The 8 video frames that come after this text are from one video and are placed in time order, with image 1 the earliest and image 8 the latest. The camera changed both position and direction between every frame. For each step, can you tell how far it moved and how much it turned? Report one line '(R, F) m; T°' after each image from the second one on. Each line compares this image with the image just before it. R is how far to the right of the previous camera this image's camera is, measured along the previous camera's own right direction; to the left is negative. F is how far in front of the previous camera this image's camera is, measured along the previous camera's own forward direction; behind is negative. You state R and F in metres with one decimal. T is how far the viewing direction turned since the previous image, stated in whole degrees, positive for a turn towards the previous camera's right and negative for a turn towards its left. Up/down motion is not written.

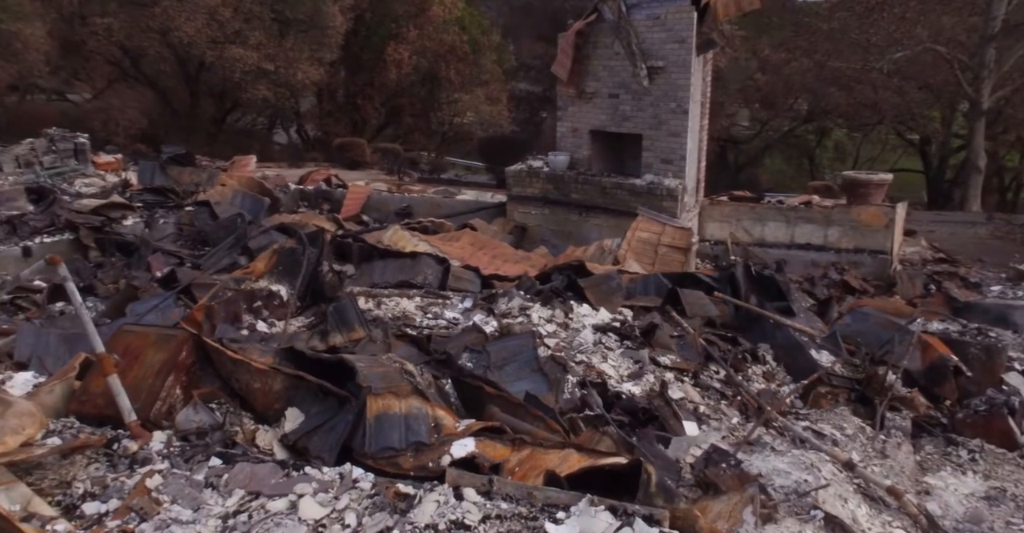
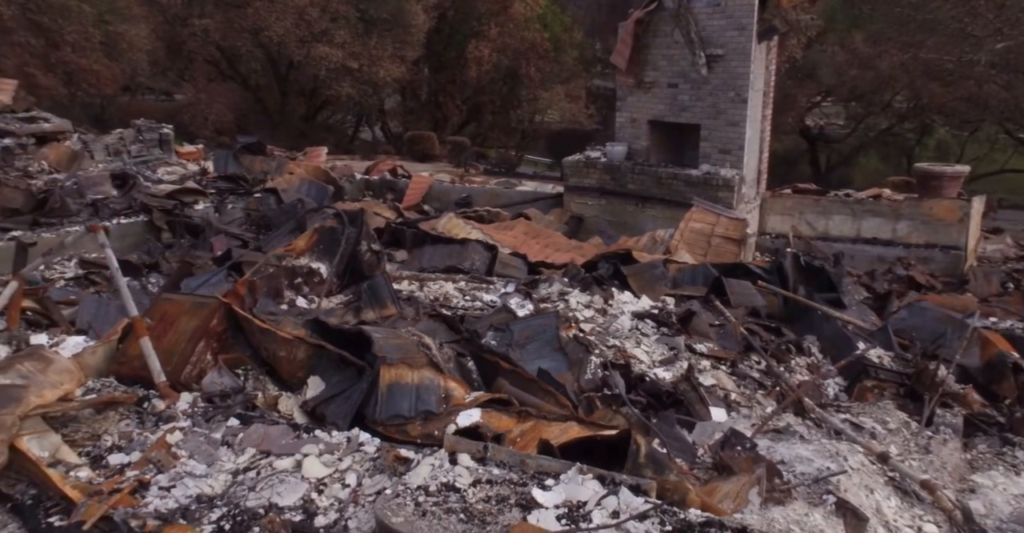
(+0.2, 0.0) m; -6°
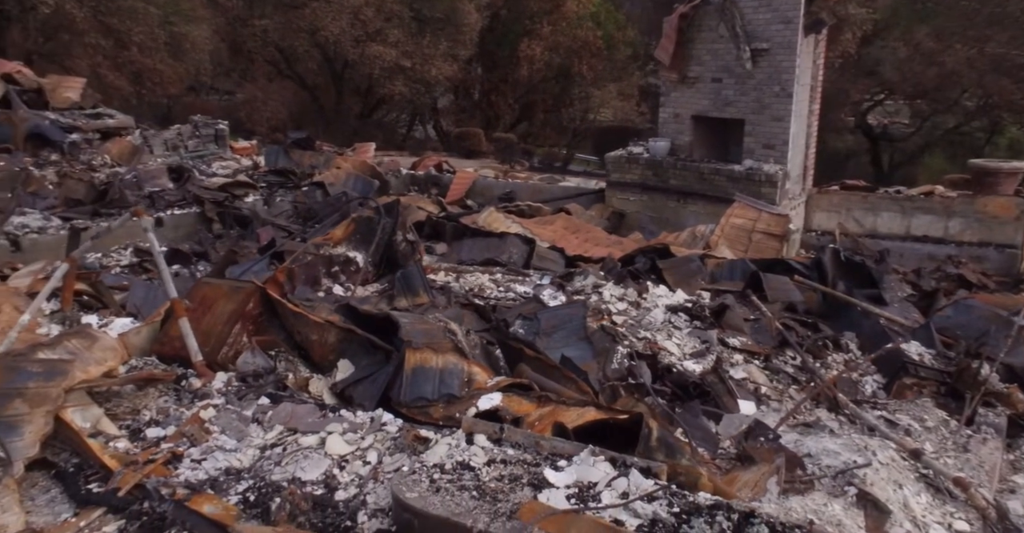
(+0.1, 0.0) m; -4°
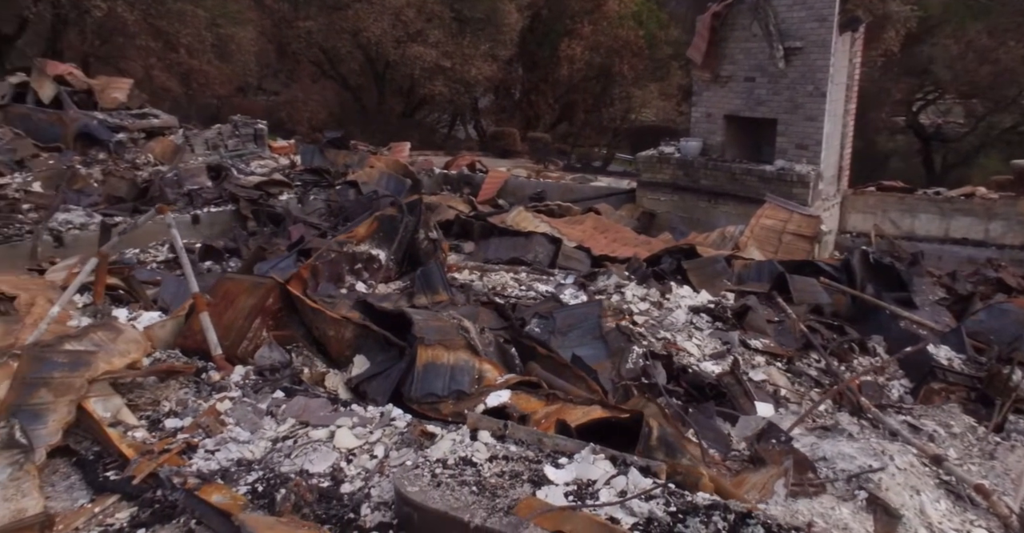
(+0.1, 0.0) m; -3°
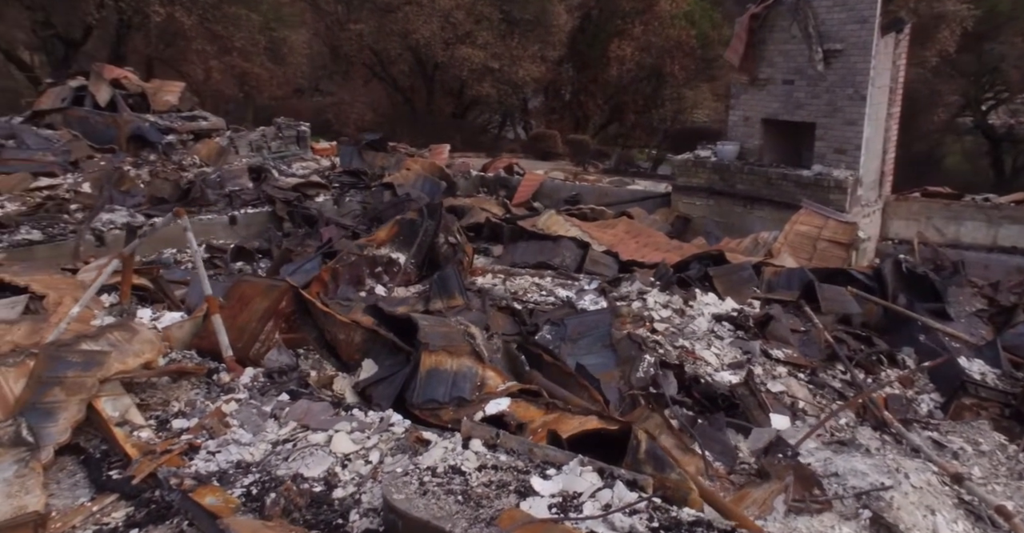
(+0.1, 0.0) m; -3°
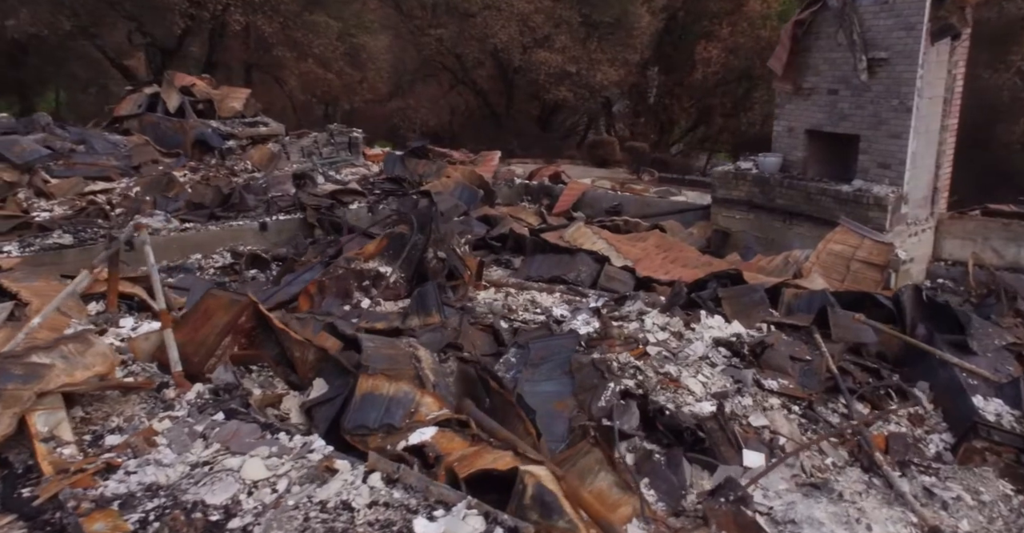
(+0.5, +0.1) m; -5°
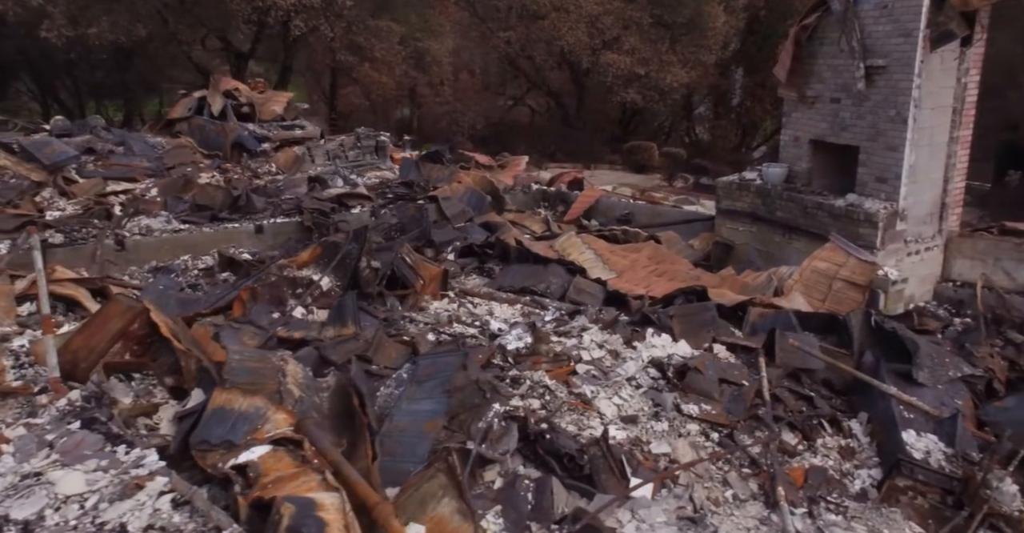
(+0.7, +0.1) m; -4°
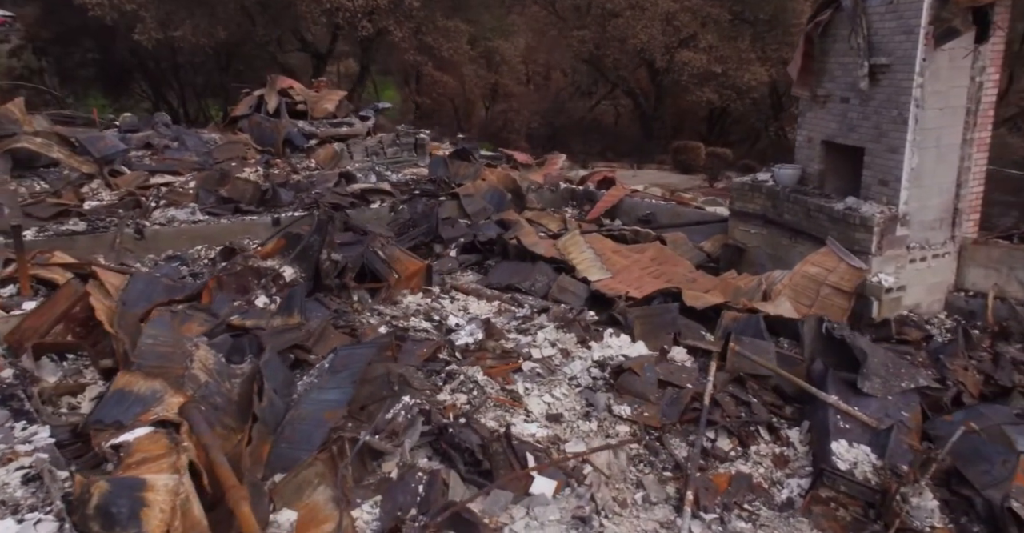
(+0.7, 0.0) m; -4°
